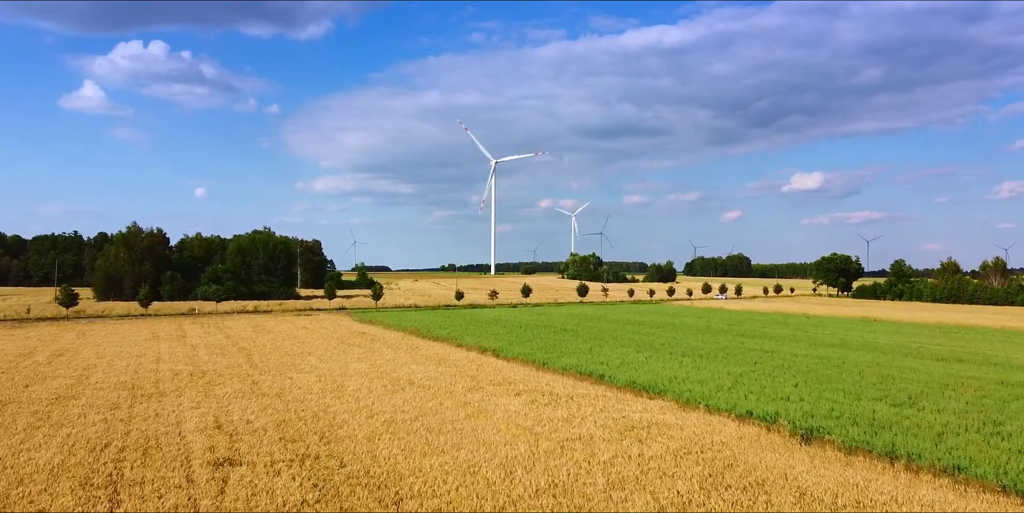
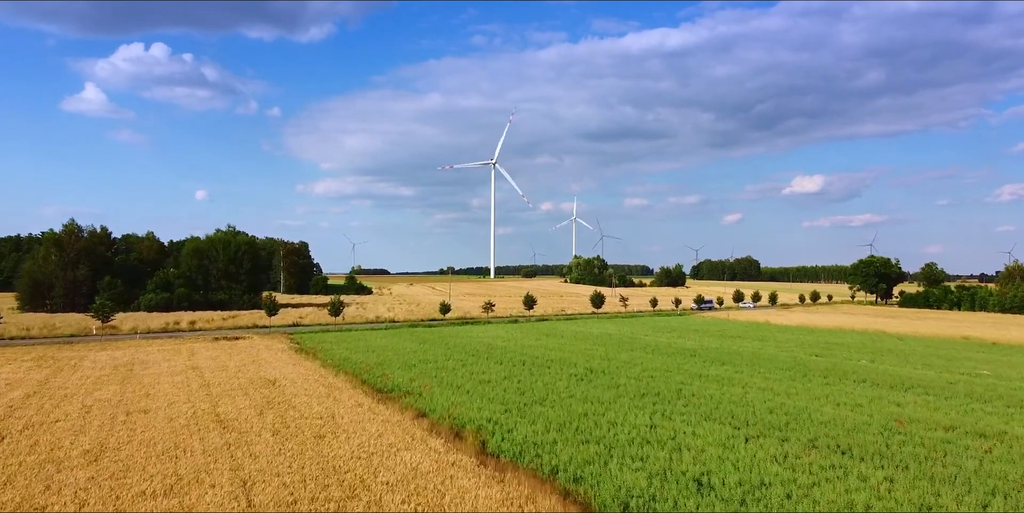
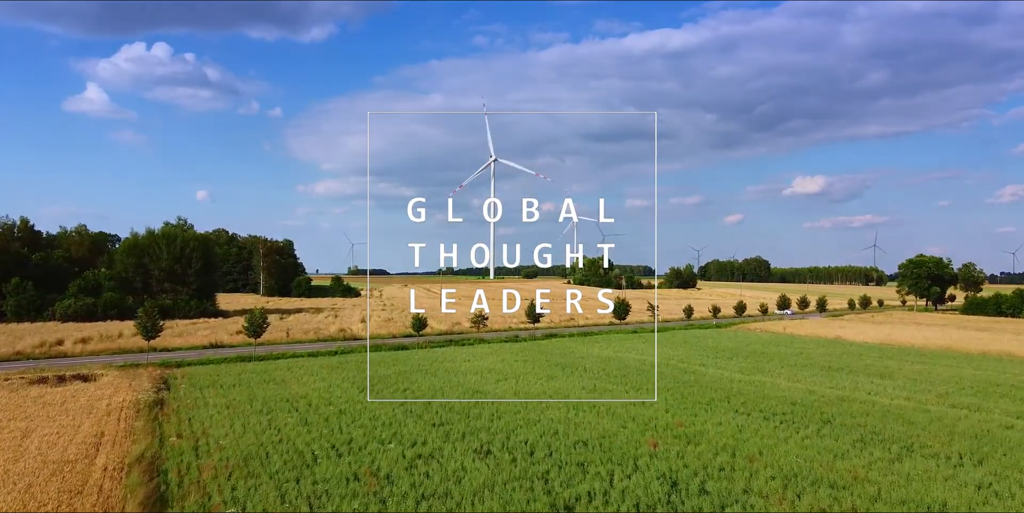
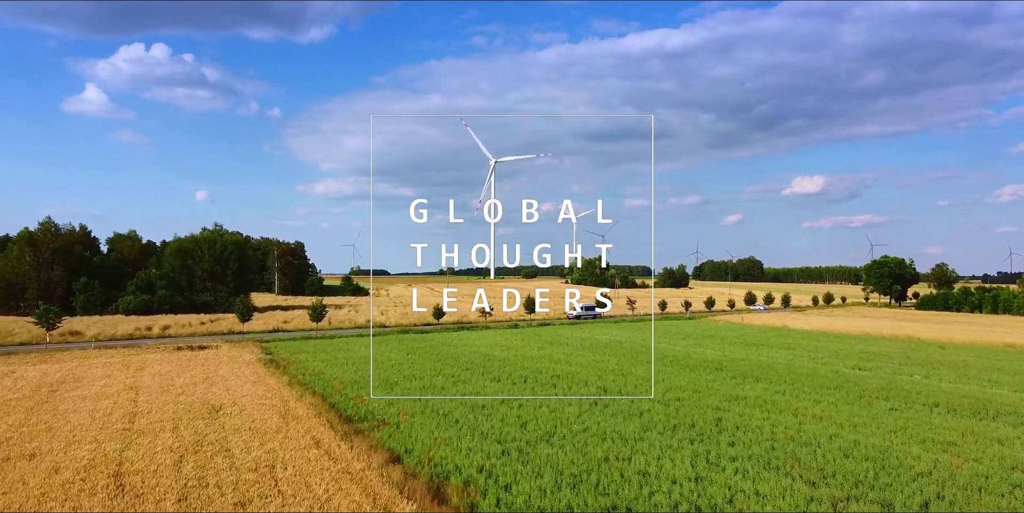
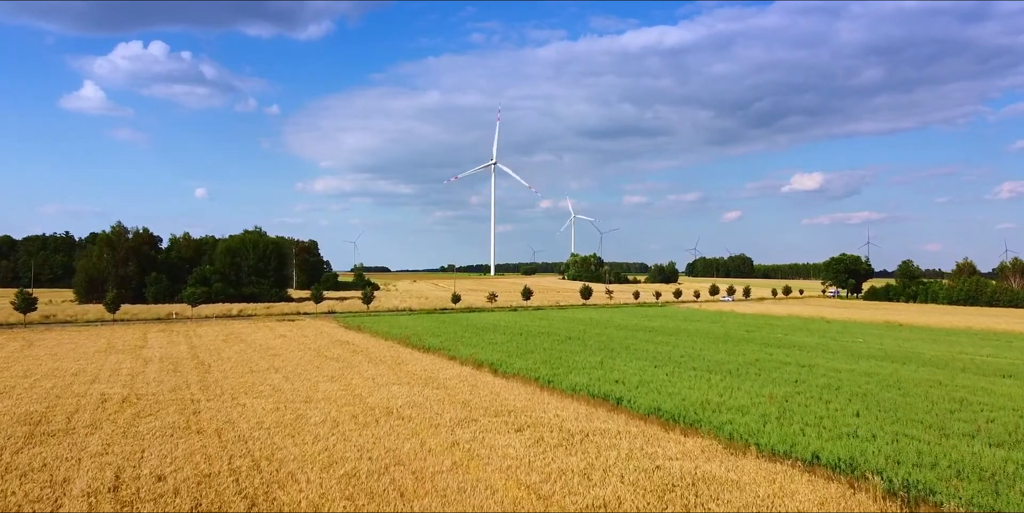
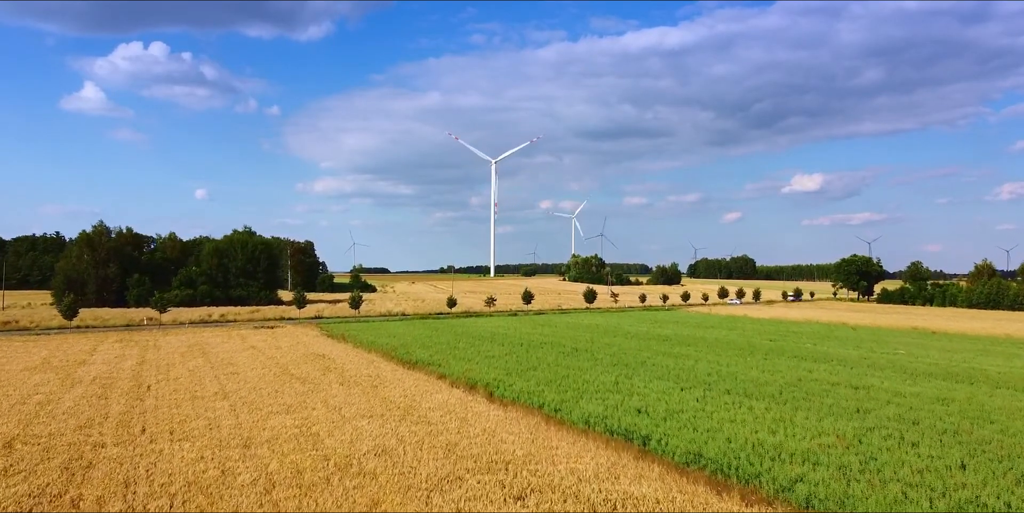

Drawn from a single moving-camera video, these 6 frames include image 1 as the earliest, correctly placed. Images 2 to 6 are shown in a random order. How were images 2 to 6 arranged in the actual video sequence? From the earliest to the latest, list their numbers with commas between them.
5, 6, 2, 4, 3
